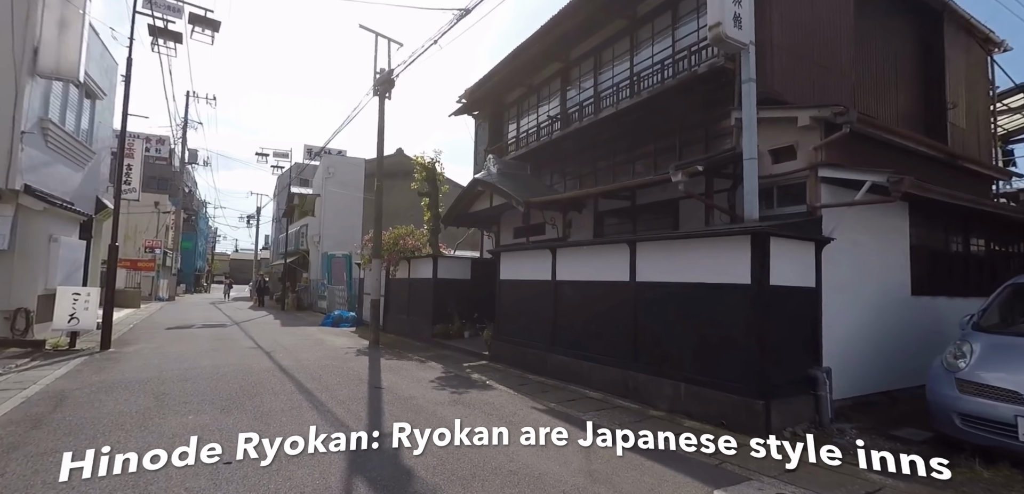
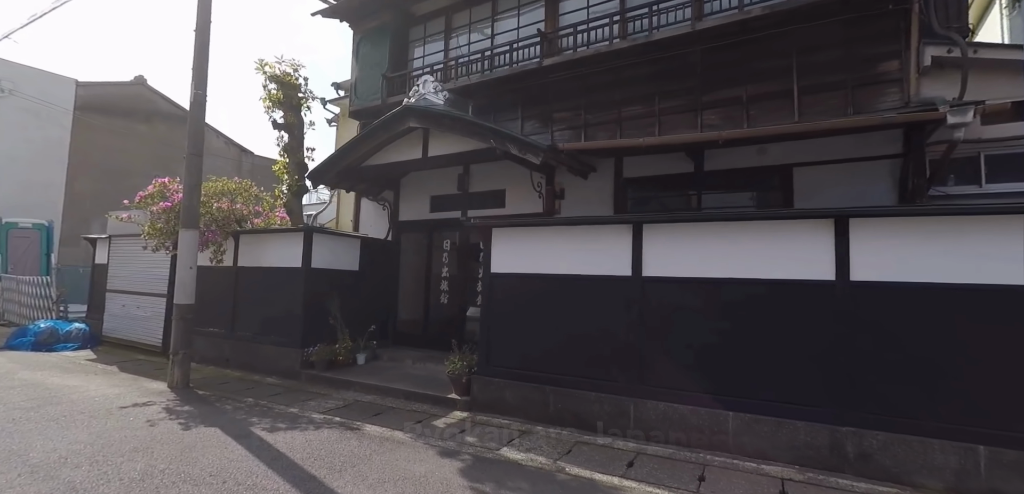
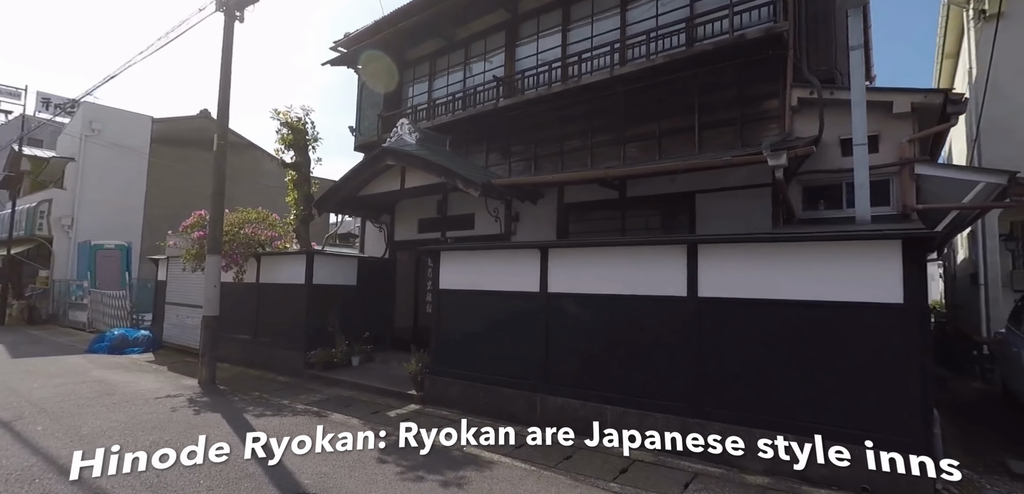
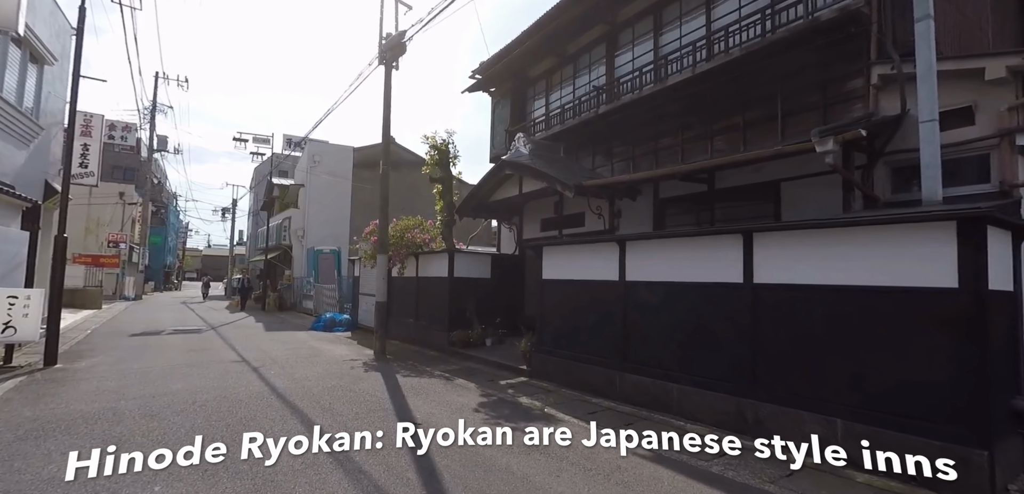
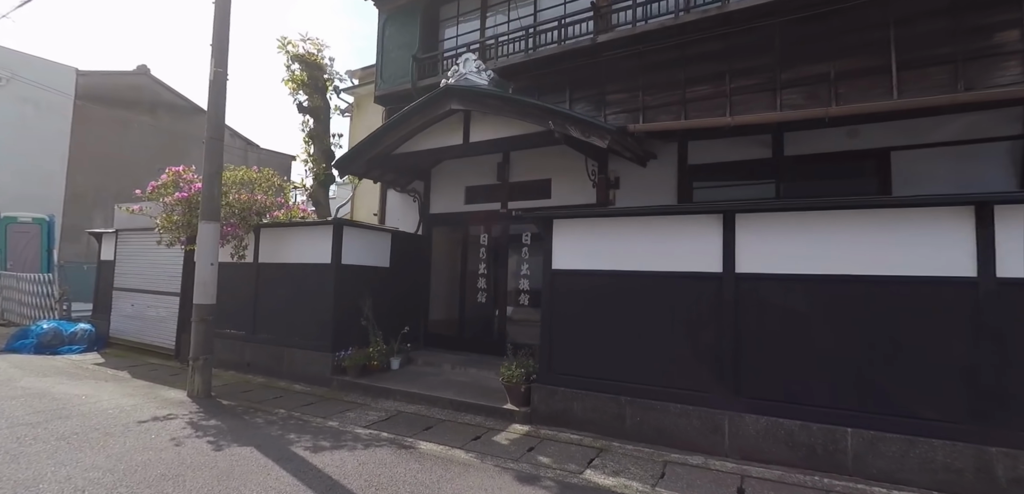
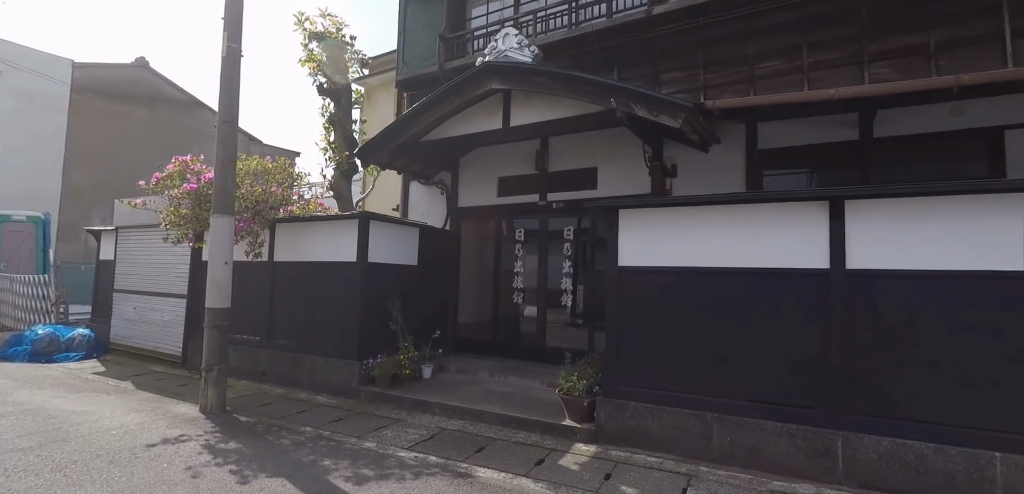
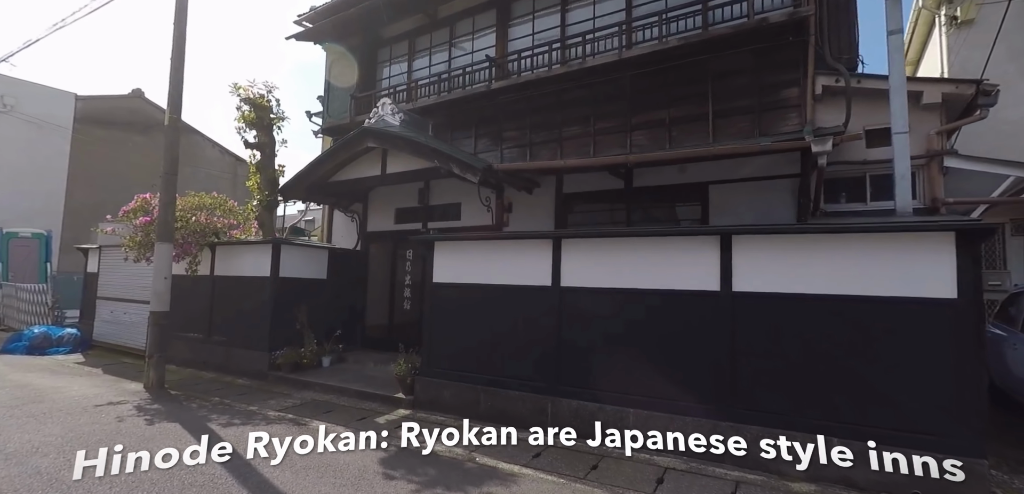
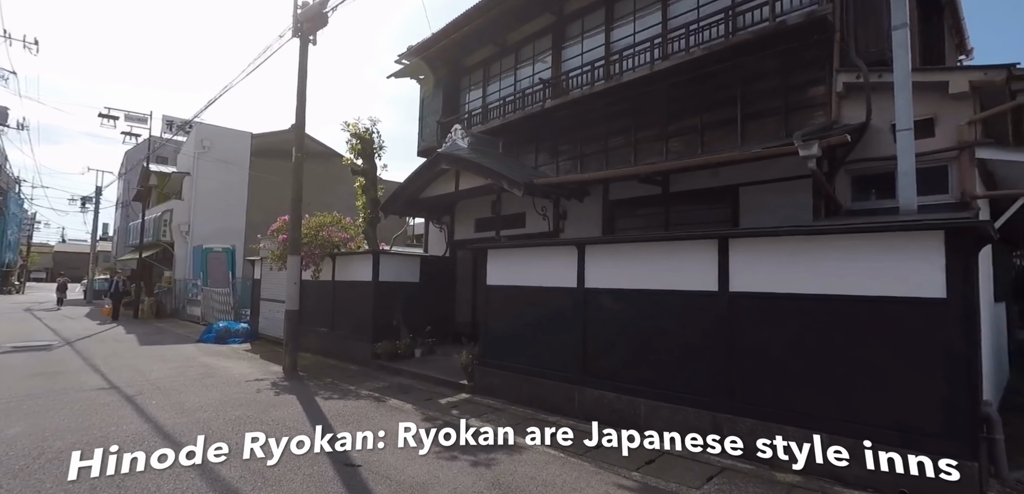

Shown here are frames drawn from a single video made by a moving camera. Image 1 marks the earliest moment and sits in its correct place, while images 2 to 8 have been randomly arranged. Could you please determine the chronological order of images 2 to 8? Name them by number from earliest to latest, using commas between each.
4, 8, 3, 7, 2, 5, 6
